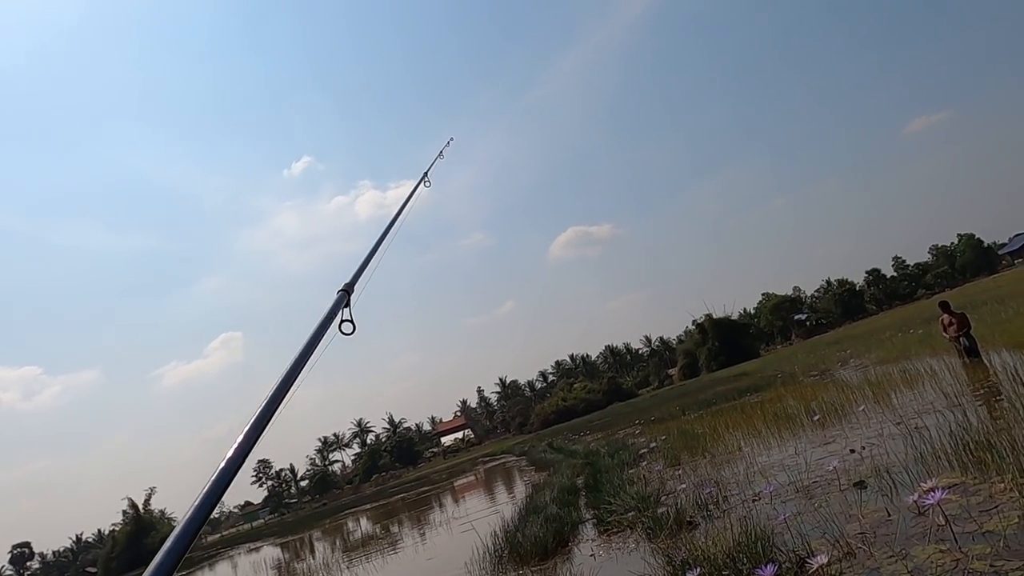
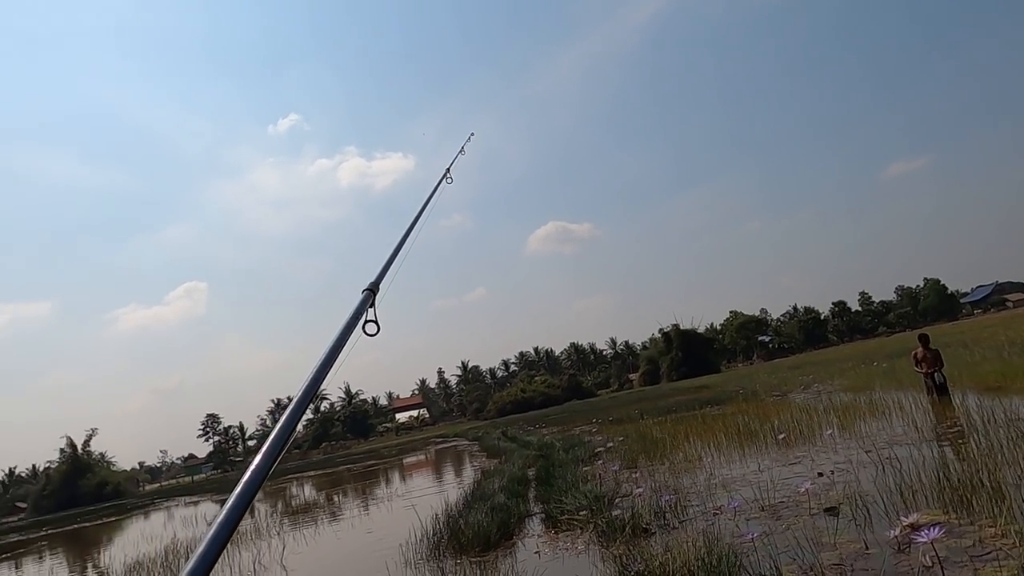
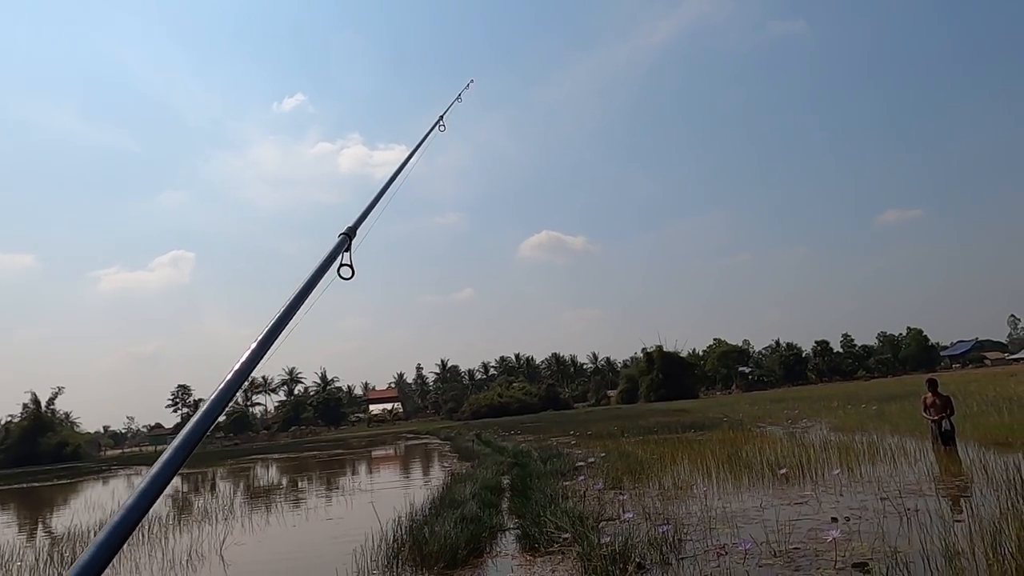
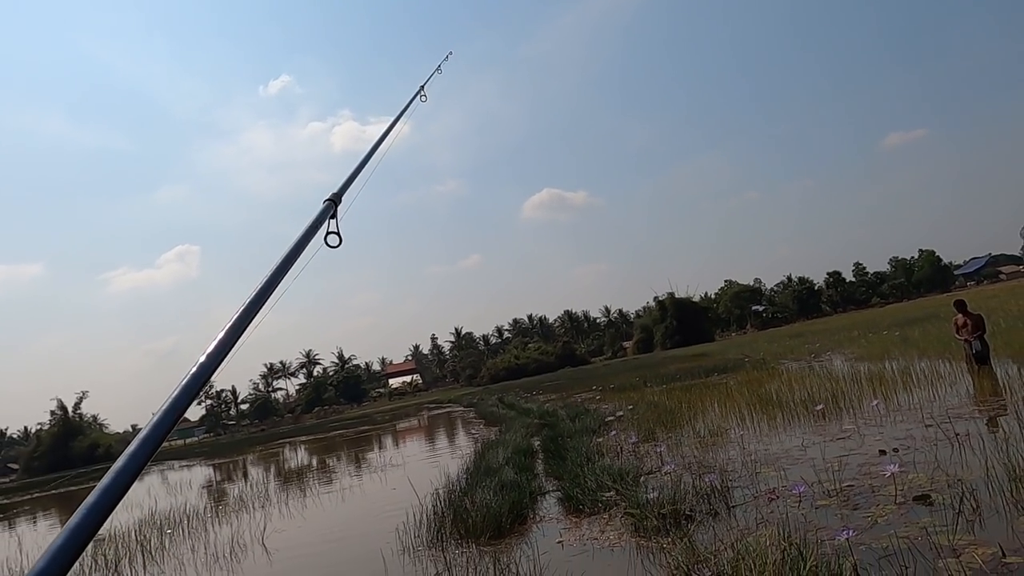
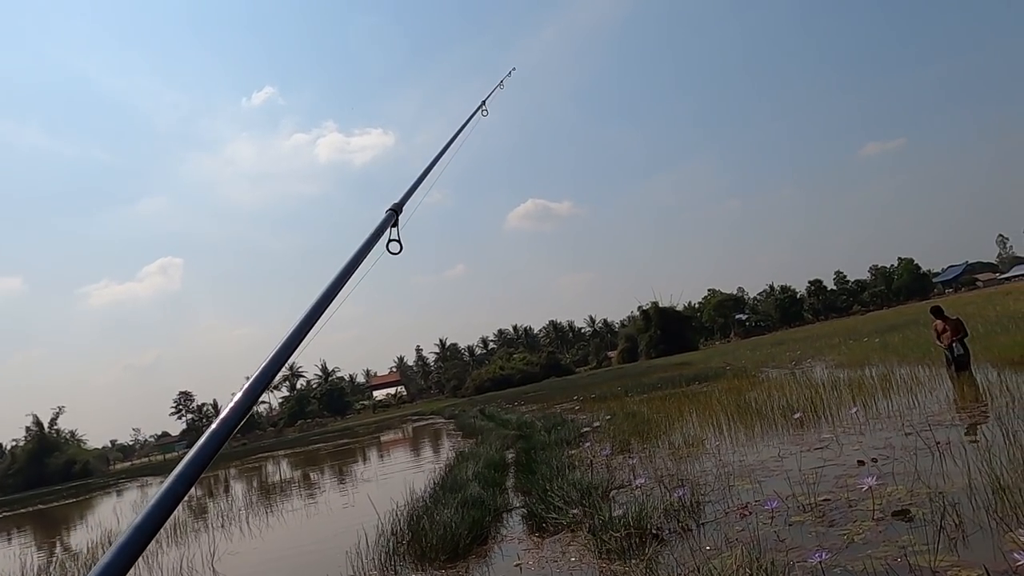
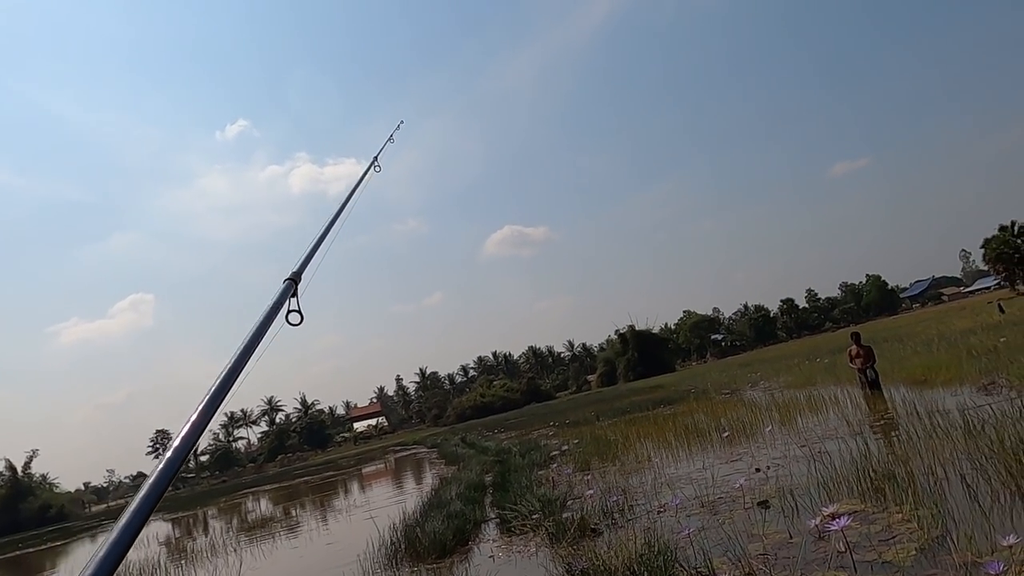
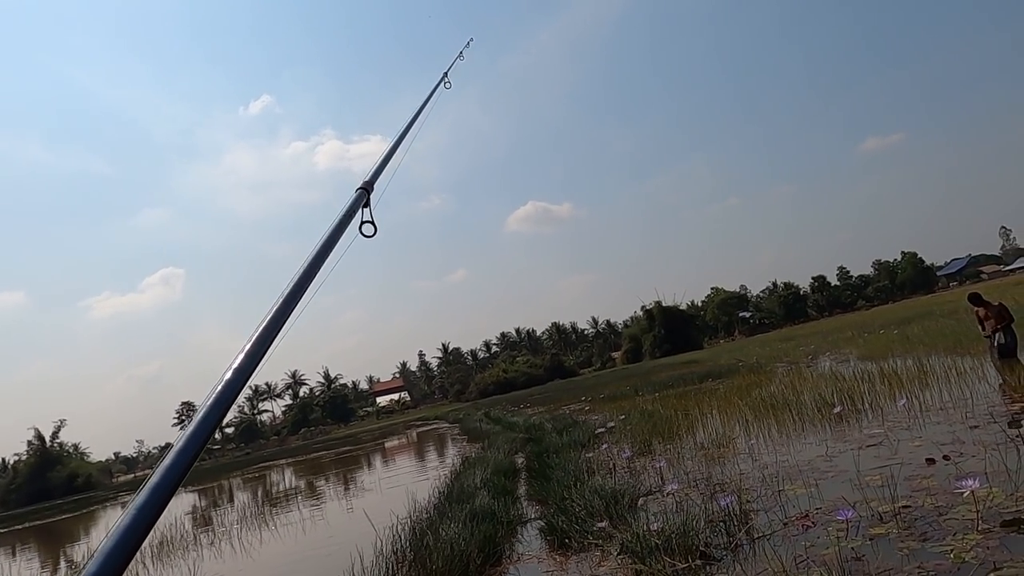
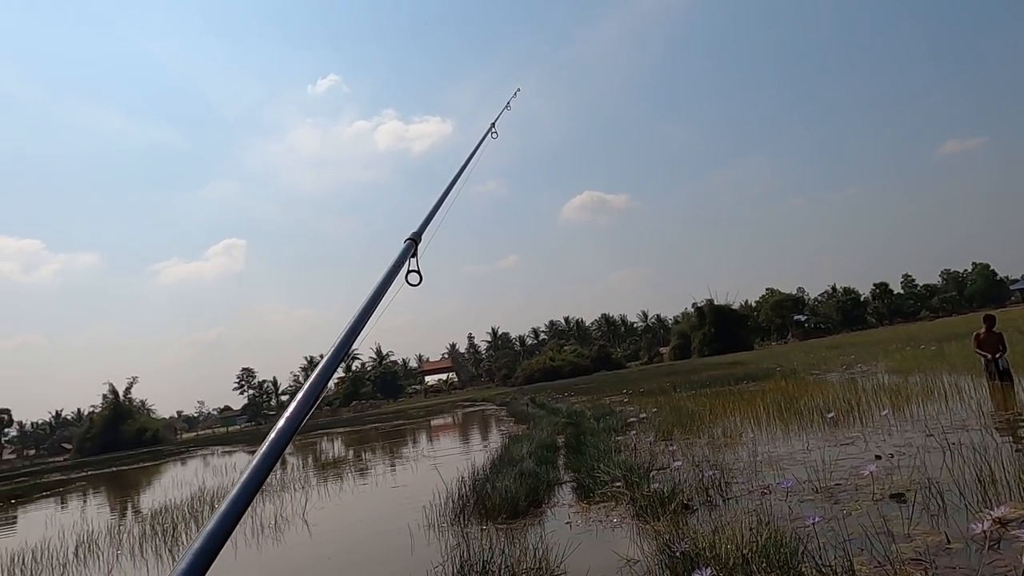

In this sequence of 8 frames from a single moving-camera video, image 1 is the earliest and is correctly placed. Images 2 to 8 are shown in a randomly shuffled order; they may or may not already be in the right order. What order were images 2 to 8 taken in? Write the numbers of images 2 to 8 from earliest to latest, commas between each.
6, 2, 8, 3, 4, 5, 7
